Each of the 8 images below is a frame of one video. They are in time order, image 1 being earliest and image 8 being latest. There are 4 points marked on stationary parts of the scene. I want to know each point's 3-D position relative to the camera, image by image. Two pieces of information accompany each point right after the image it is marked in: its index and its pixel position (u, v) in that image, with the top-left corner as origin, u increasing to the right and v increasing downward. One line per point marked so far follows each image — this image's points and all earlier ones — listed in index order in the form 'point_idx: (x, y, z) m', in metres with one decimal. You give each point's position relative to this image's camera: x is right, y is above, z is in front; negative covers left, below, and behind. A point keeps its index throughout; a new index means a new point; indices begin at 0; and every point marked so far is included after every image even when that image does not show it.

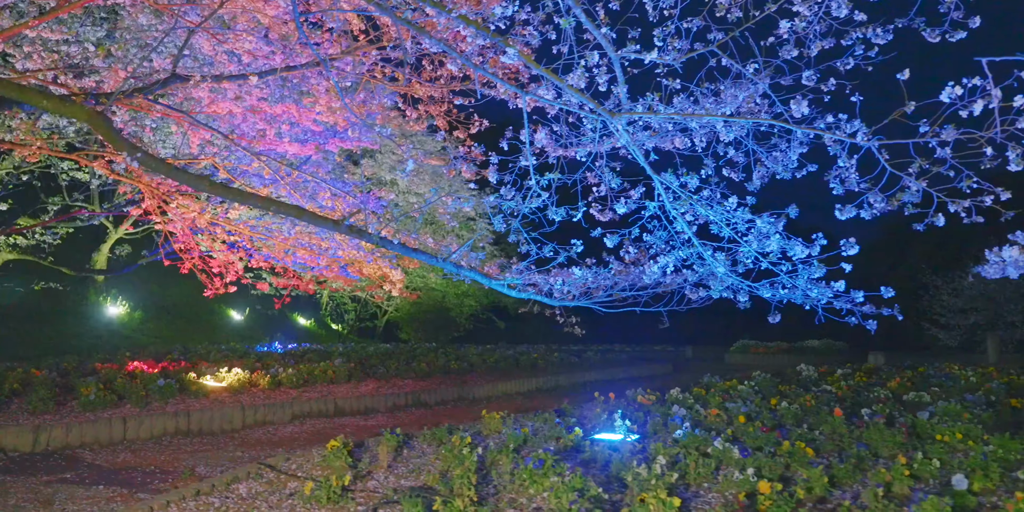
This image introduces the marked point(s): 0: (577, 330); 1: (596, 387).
0: (+0.8, -0.9, +9.8) m
1: (+1.5, -2.4, +14.3) m
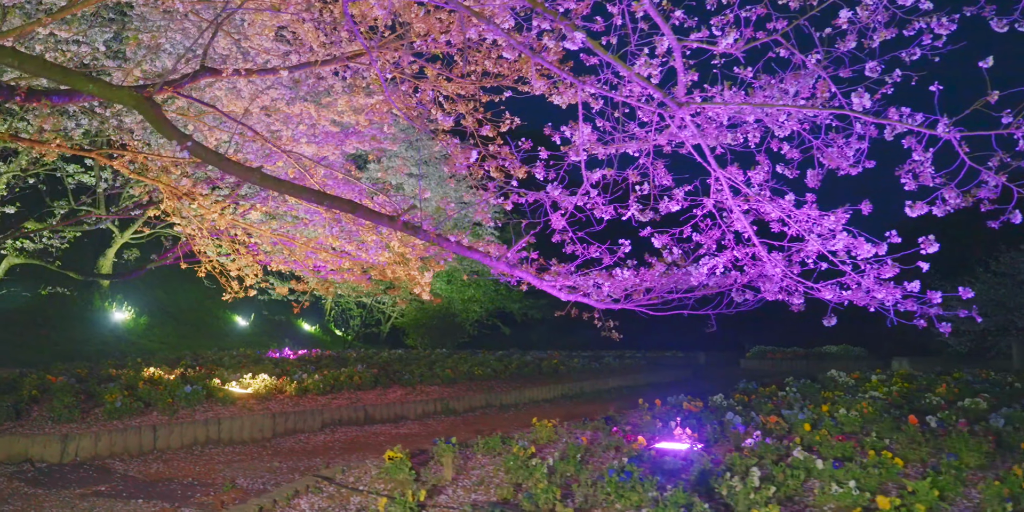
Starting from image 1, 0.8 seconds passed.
0: (+1.2, -1.0, +9.5) m
1: (+2.0, -2.4, +13.9) m
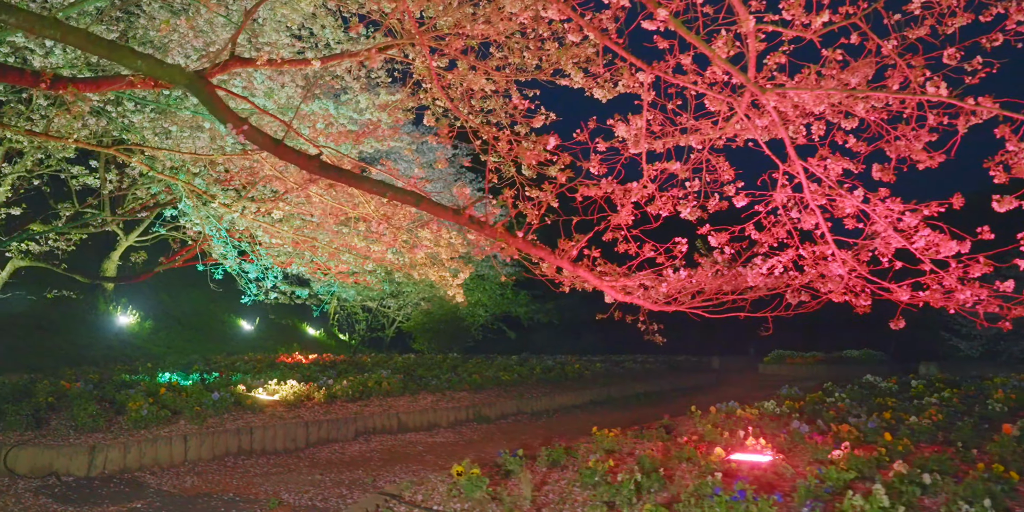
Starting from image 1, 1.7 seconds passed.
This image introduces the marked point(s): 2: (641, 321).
0: (+1.7, -1.0, +9.1) m
1: (+2.4, -2.5, +13.5) m
2: (+1.5, -0.7, +8.8) m
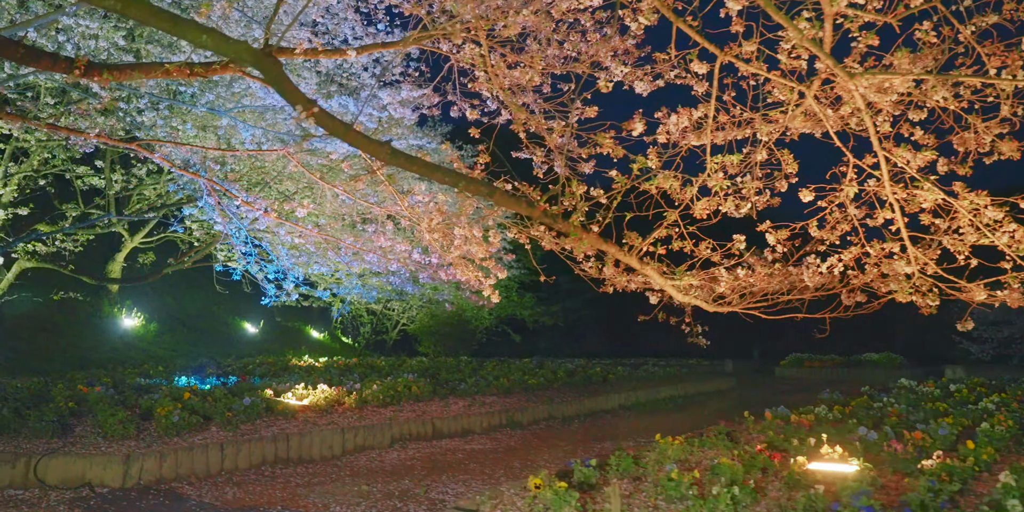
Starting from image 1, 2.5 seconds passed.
0: (+2.1, -1.0, +8.7) m
1: (+2.8, -2.5, +13.2) m
2: (+1.9, -0.7, +8.5) m
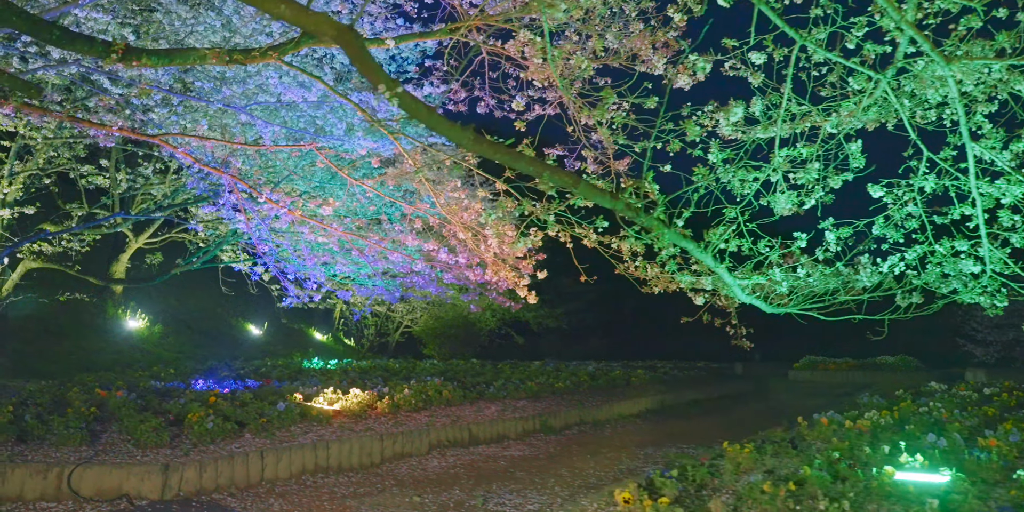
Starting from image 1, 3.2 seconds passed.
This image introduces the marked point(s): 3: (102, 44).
0: (+2.5, -1.0, +8.4) m
1: (+3.2, -2.5, +12.9) m
2: (+2.3, -0.7, +8.2) m
3: (-2.7, +1.4, +5.2) m
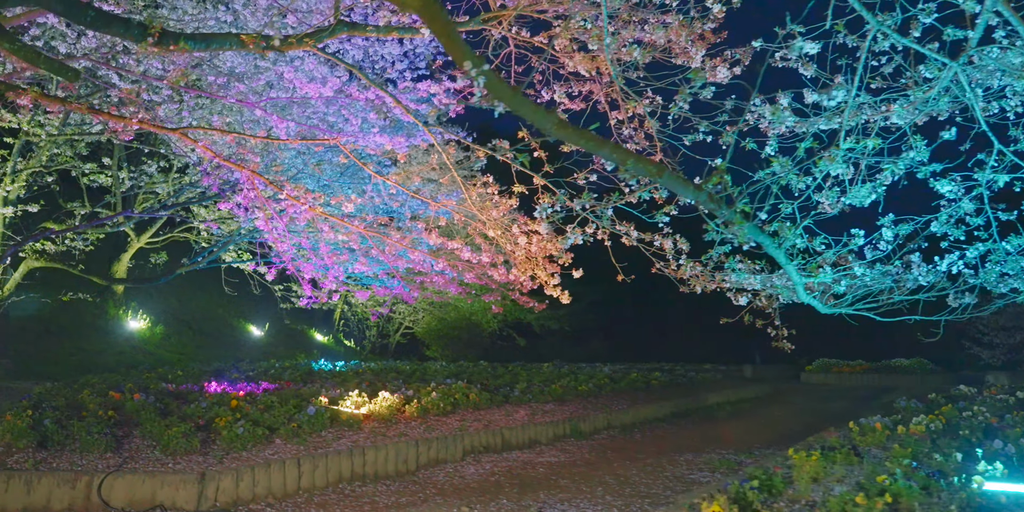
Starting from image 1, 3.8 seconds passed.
0: (+2.8, -0.9, +8.2) m
1: (+3.5, -2.5, +12.6) m
2: (+2.6, -0.7, +7.9) m
3: (-2.3, +1.4, +4.9) m
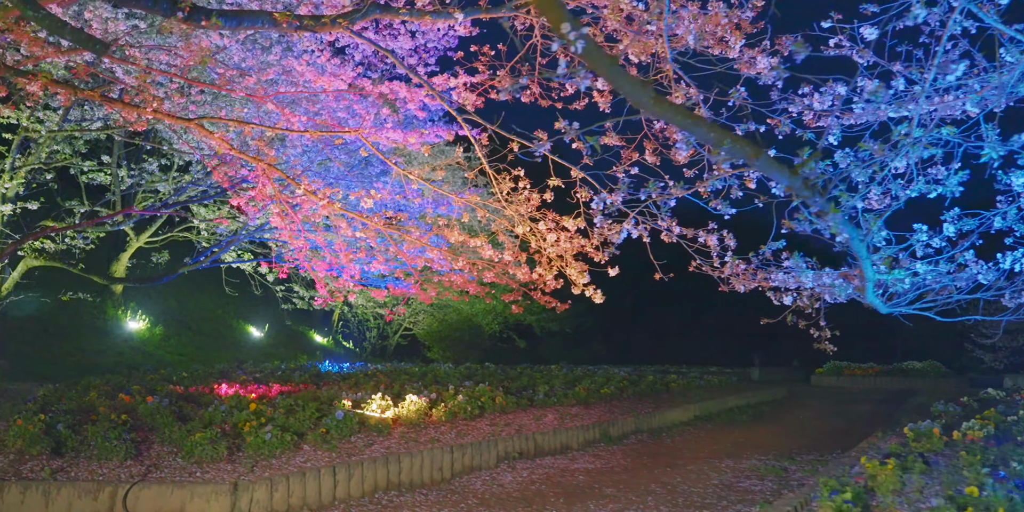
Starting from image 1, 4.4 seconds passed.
0: (+3.1, -0.9, +7.8) m
1: (+3.7, -2.5, +12.3) m
2: (+2.9, -0.7, +7.6) m
3: (-2.0, +1.5, +4.5) m
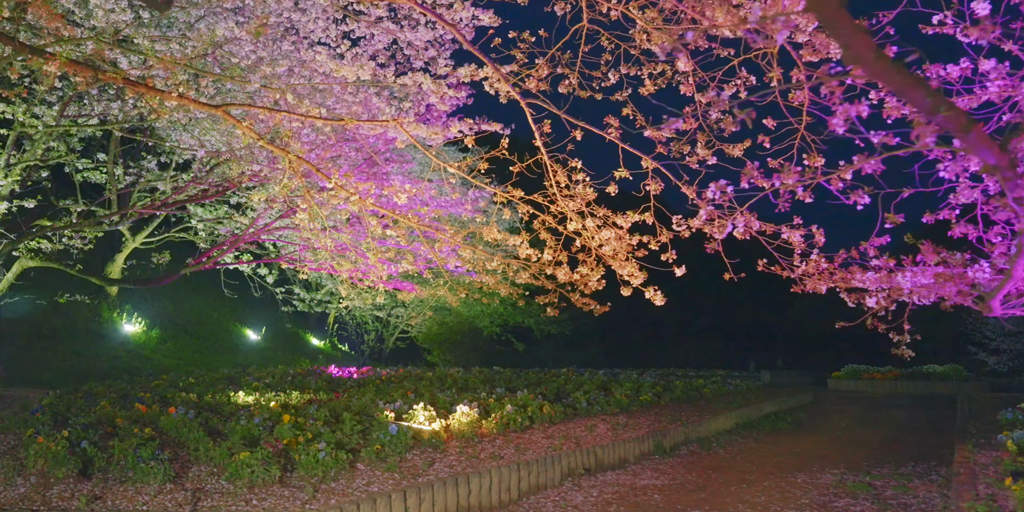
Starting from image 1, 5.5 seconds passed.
0: (+3.6, -0.9, +7.3) m
1: (+4.2, -2.5, +11.8) m
2: (+3.4, -0.7, +7.1) m
3: (-1.4, +1.5, +3.9) m
